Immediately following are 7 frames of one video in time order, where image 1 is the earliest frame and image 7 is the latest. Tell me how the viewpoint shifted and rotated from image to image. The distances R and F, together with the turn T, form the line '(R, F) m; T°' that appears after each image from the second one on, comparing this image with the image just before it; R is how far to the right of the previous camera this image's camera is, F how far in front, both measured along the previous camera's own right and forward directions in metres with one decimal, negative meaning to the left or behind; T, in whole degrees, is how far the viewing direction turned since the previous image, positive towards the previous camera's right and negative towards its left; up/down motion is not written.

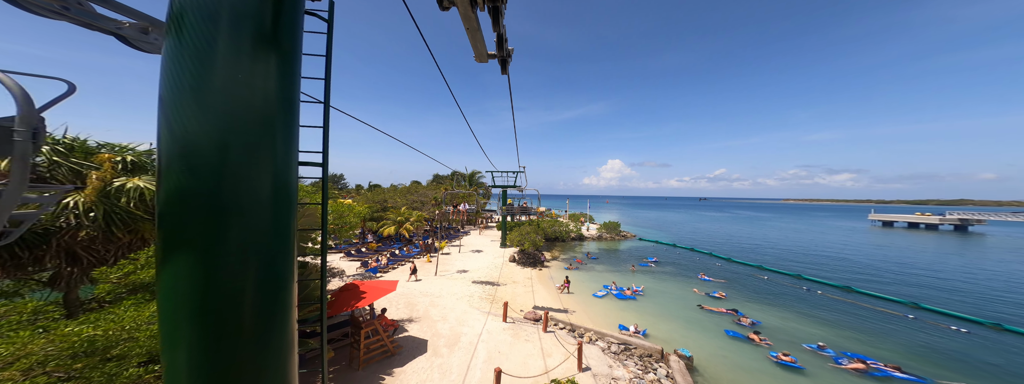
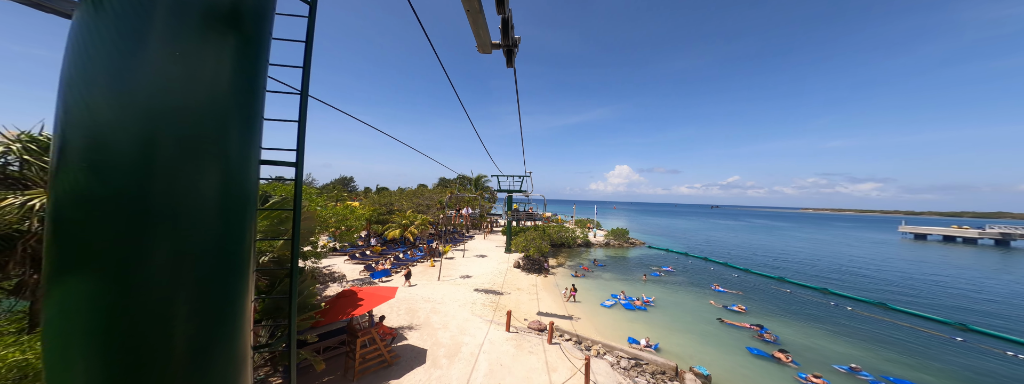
(+0.1, +0.4) m; -2°
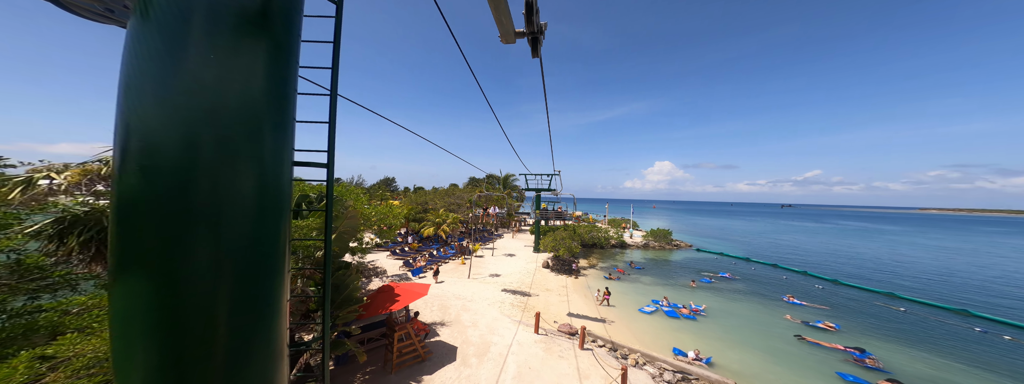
(+0.2, +0.2) m; -7°
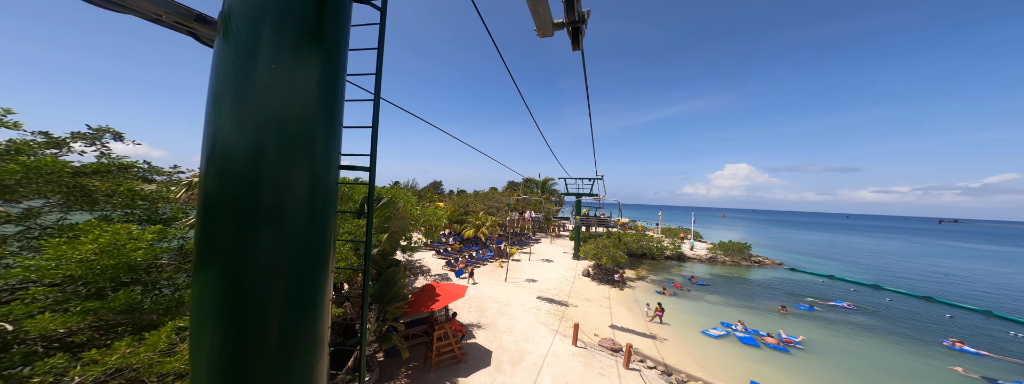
(+0.4, +0.2) m; -10°
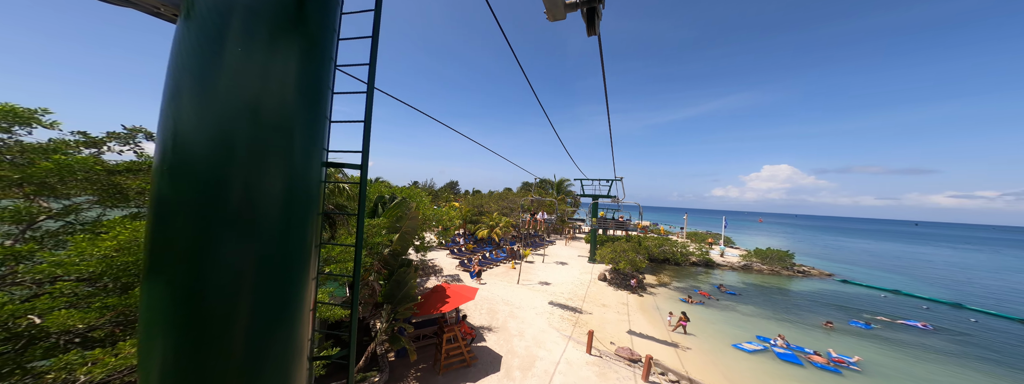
(+0.3, +0.3) m; -5°
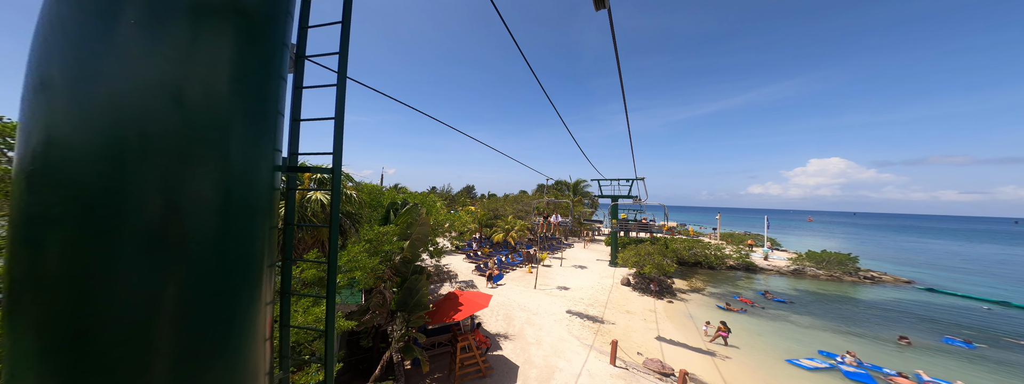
(+0.4, +0.5) m; -5°
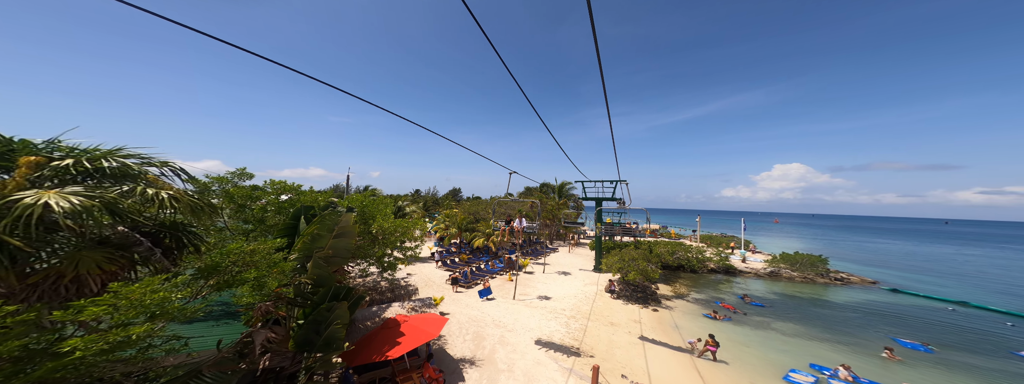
(+0.5, +1.2) m; +3°
